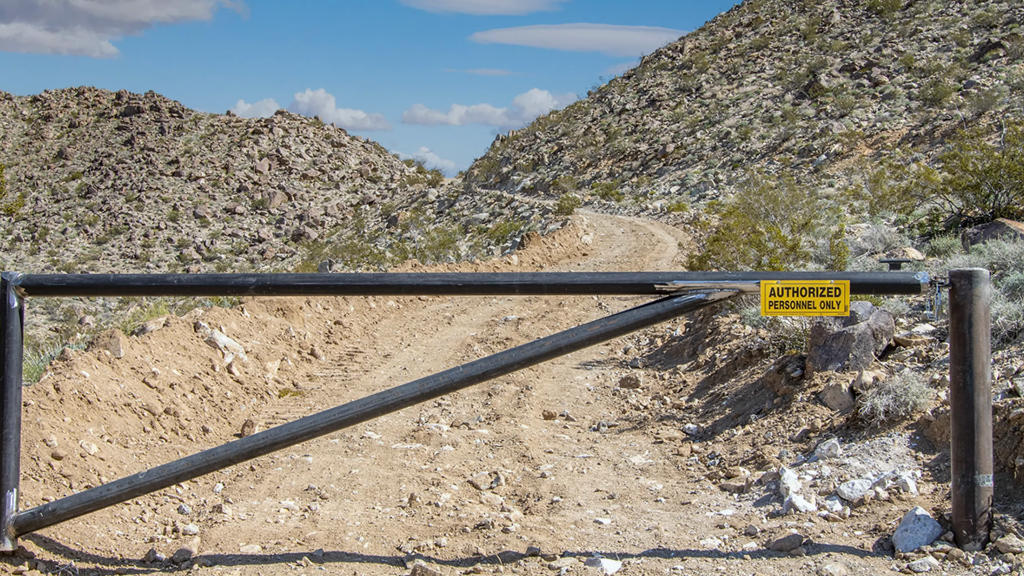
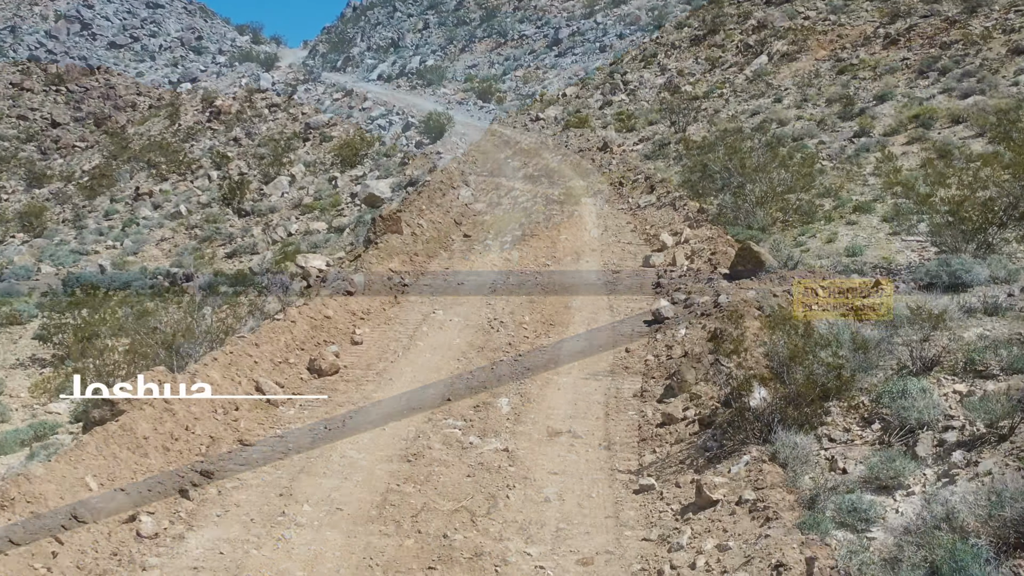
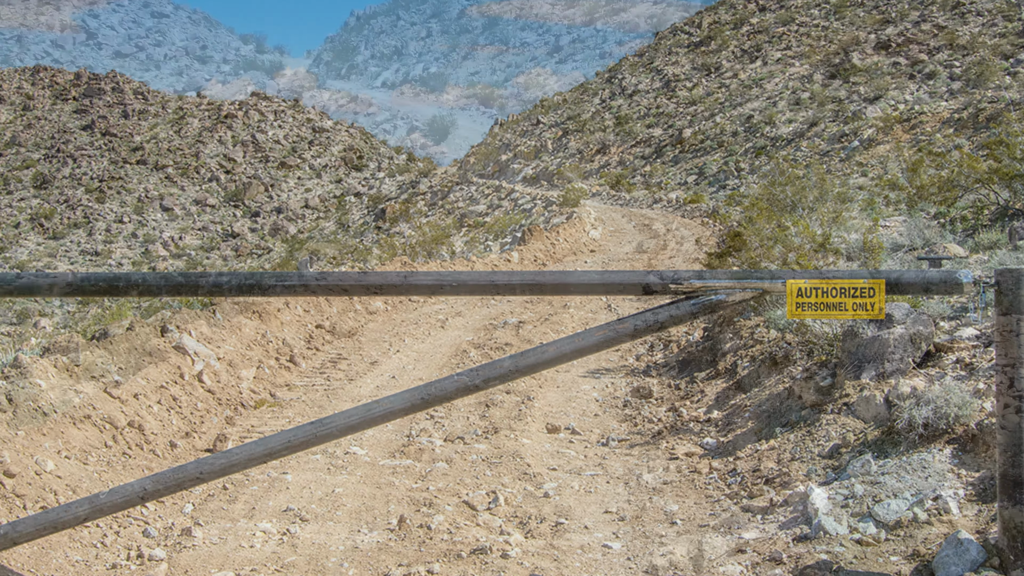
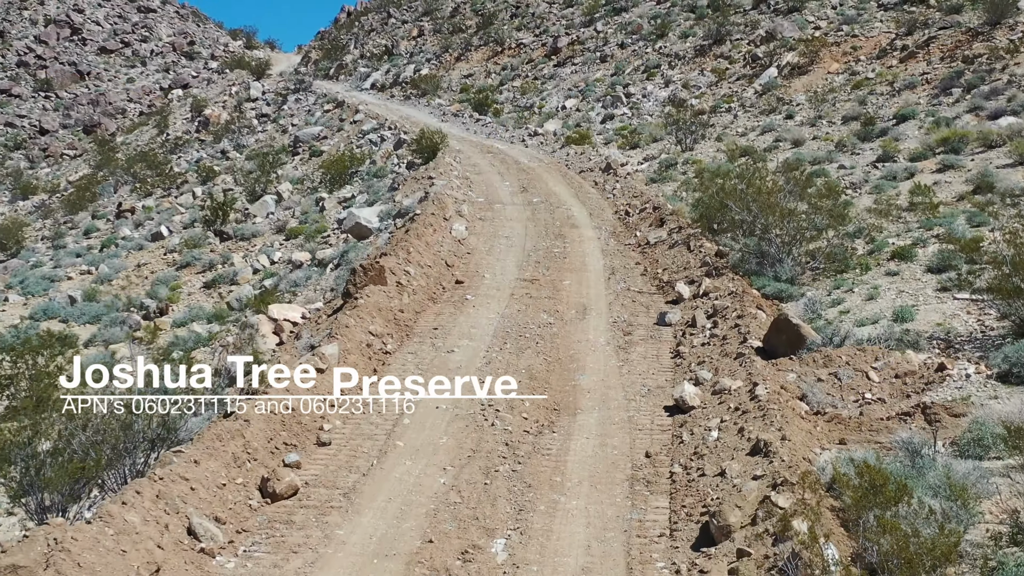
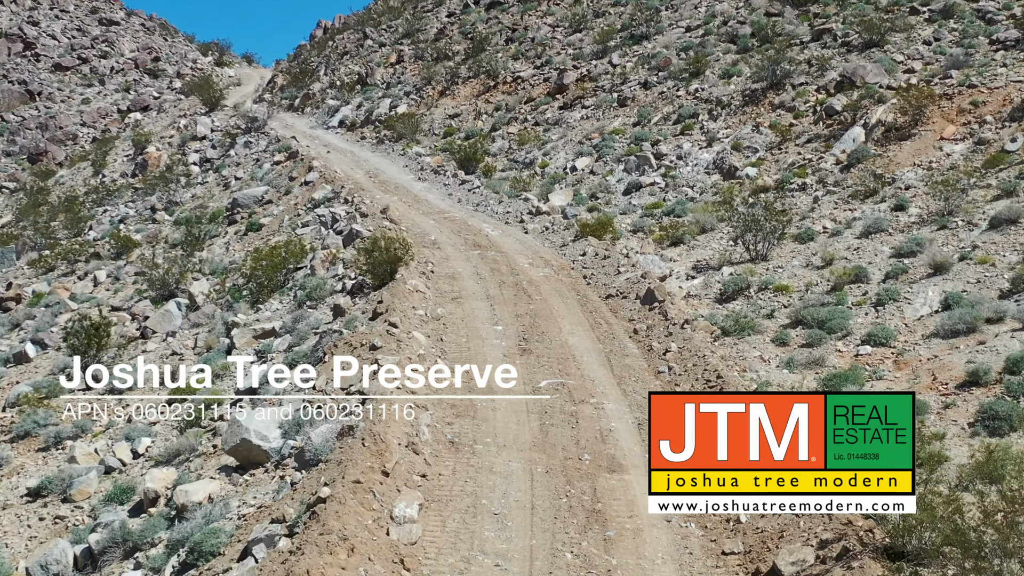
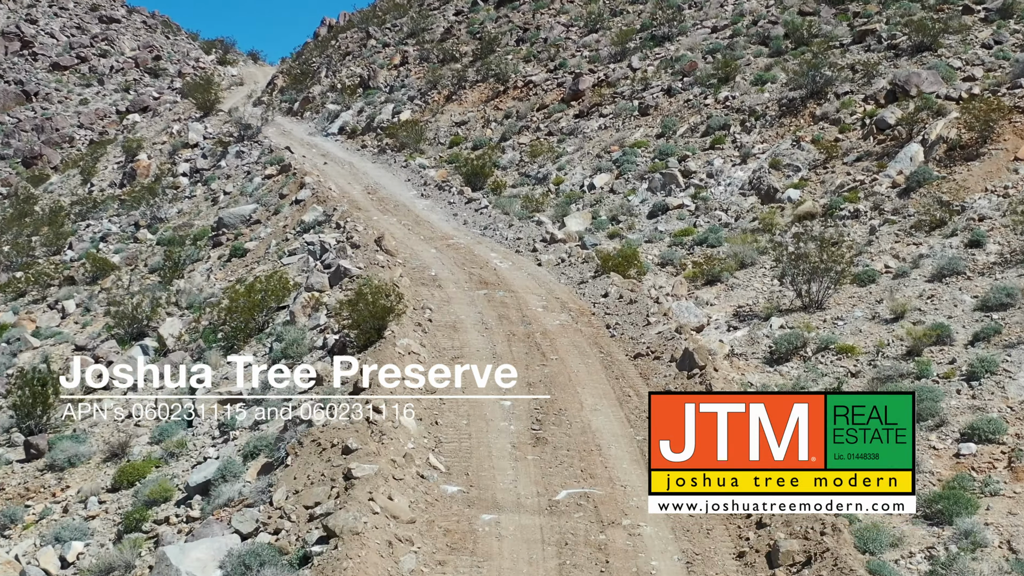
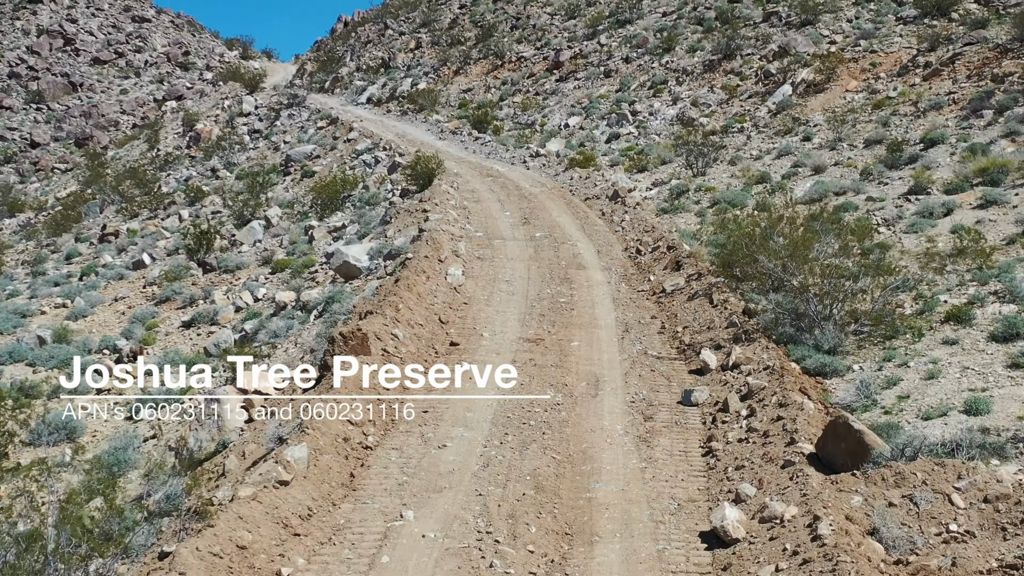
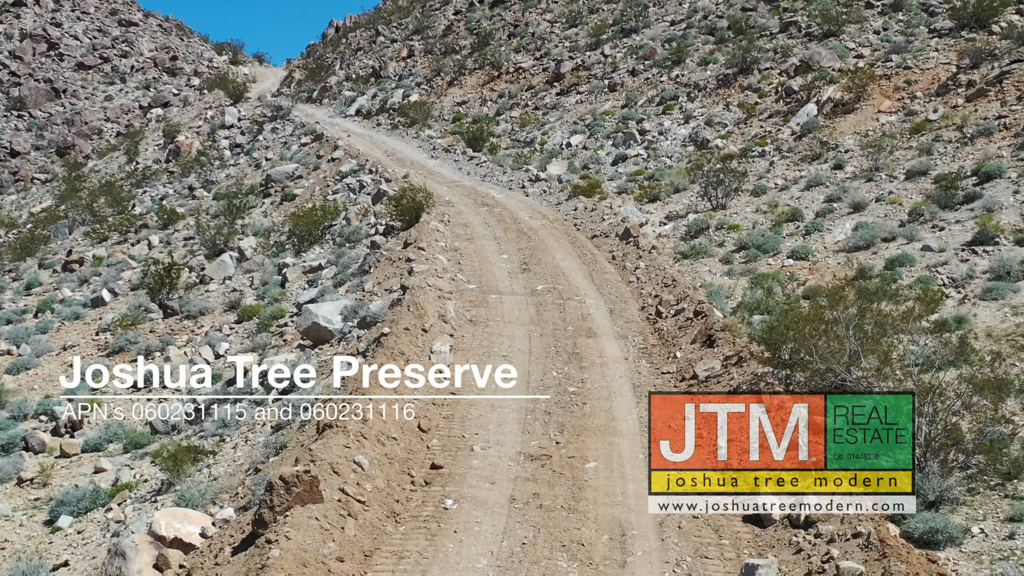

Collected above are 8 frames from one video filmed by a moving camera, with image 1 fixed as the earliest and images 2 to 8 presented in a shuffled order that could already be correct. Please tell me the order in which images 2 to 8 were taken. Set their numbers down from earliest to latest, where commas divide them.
3, 2, 4, 7, 8, 5, 6
